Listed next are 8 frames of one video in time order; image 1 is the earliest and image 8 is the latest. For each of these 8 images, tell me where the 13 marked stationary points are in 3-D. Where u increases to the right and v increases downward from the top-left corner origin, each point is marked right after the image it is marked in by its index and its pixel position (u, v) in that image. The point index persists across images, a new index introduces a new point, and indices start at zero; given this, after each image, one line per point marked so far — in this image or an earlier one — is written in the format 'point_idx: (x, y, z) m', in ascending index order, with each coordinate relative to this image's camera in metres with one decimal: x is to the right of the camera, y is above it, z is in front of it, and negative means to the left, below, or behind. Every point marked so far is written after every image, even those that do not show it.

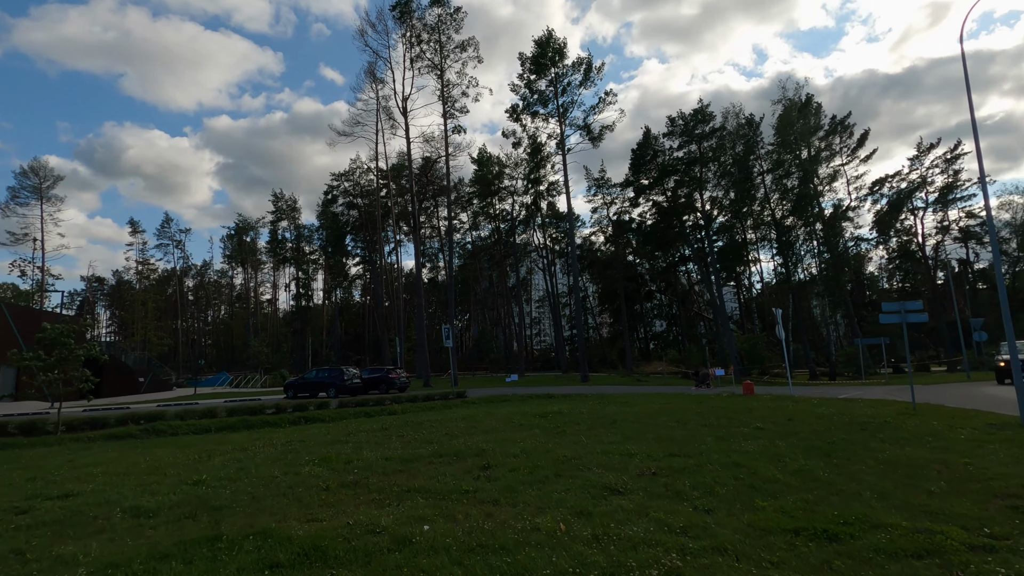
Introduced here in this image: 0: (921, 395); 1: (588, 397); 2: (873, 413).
0: (+12.4, -2.8, +20.0) m
1: (+2.0, -3.0, +17.1) m
2: (+7.4, -2.1, +13.4) m
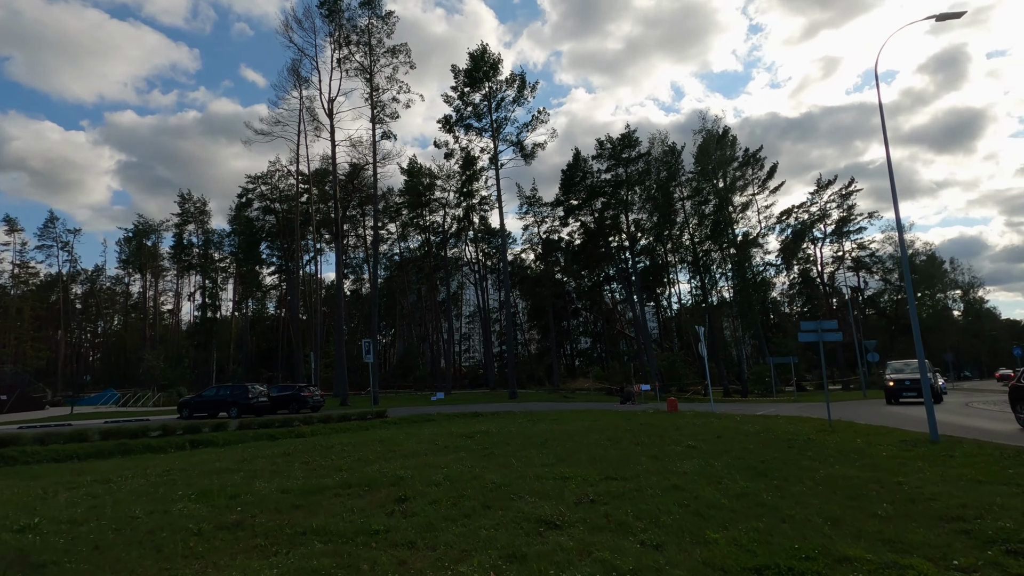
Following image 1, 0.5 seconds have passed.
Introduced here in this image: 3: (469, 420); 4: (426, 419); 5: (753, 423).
0: (+10.3, -3.9, +20.2) m
1: (+0.2, -3.4, +16.5) m
2: (+5.9, -2.9, +13.2) m
3: (-1.2, -3.5, +15.9) m
4: (-2.3, -3.7, +17.0) m
5: (+5.8, -3.1, +14.8) m
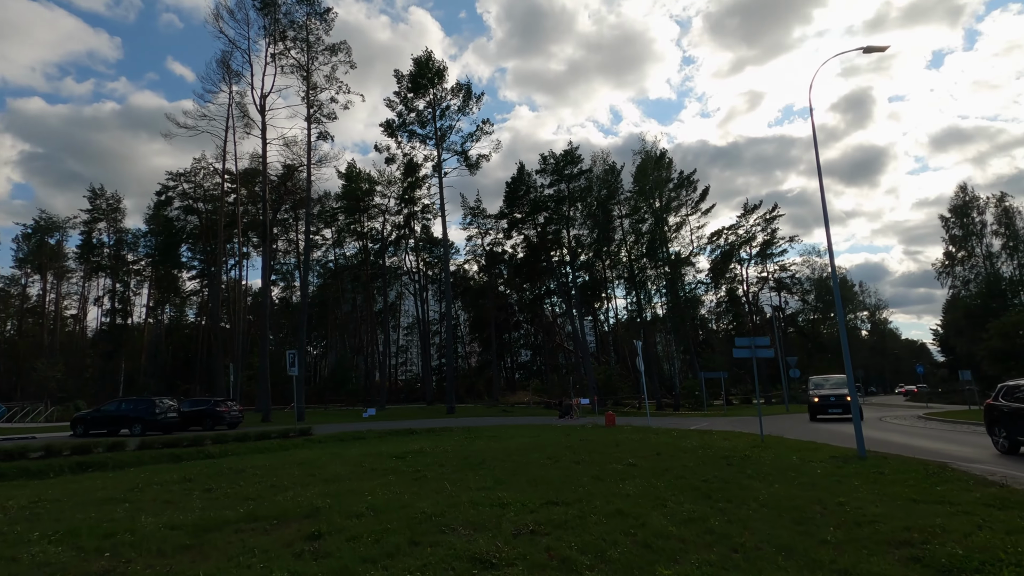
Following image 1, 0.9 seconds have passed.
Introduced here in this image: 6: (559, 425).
0: (+8.2, -4.5, +20.4) m
1: (-1.4, -3.7, +15.7) m
2: (+4.5, -3.2, +13.1) m
3: (-2.8, -3.7, +15.0) m
4: (-4.0, -3.9, +16.0) m
5: (+4.3, -3.4, +14.6) m
6: (+1.3, -3.9, +17.6) m
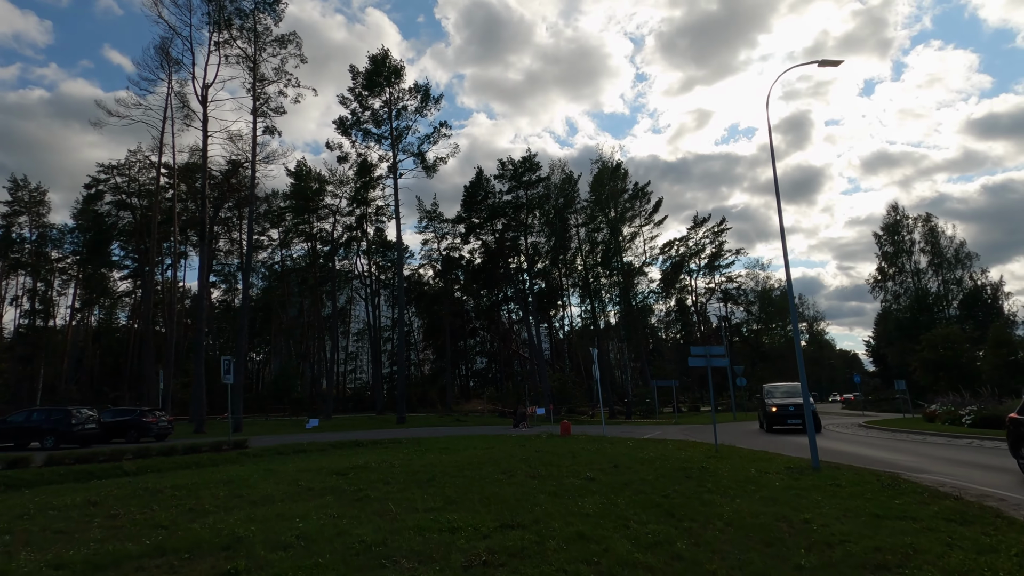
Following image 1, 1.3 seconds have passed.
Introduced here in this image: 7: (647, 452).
0: (+6.6, -4.8, +20.3) m
1: (-2.6, -3.8, +14.9) m
2: (+3.6, -3.4, +12.7) m
3: (-3.9, -3.7, +14.1) m
4: (-5.2, -3.9, +15.0) m
5: (+3.2, -3.6, +14.3) m
6: (0.0, -4.0, +17.0) m
7: (+2.6, -3.3, +11.9) m
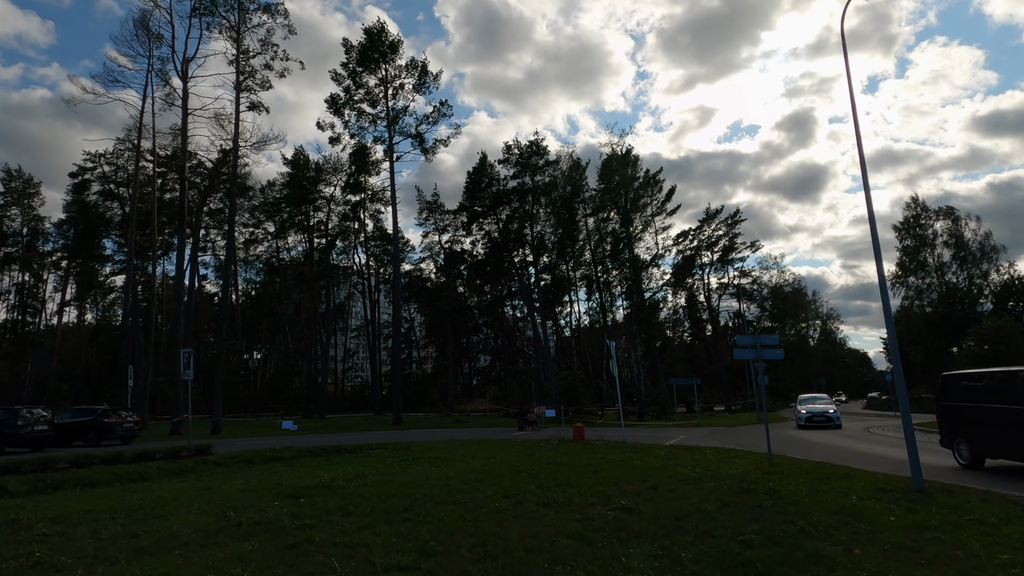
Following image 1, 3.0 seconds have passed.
0: (+6.8, -4.4, +18.0) m
1: (-2.5, -3.3, +12.6) m
2: (+3.7, -3.0, +10.4) m
3: (-3.8, -3.3, +11.9) m
4: (-5.0, -3.5, +12.8) m
5: (+3.3, -3.2, +12.0) m
6: (+0.1, -3.6, +14.7) m
7: (+2.7, -2.8, +9.6) m
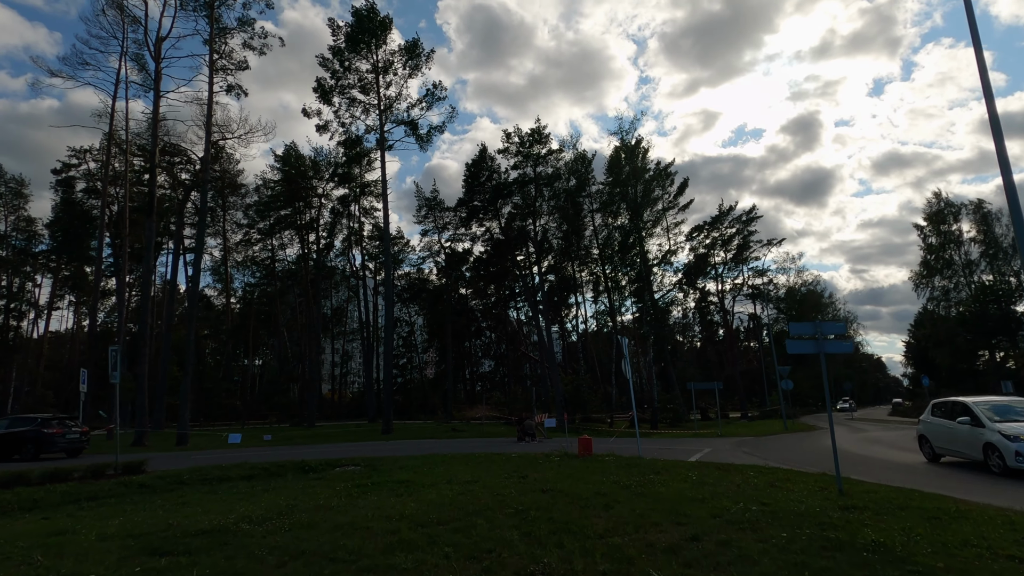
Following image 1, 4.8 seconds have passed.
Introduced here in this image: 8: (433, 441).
0: (+6.7, -4.1, +15.6) m
1: (-2.6, -3.0, +10.3) m
2: (+3.5, -2.6, +8.0) m
3: (-3.9, -3.0, +9.5) m
4: (-5.2, -3.2, +10.4) m
5: (+3.2, -2.8, +9.6) m
6: (0.0, -3.3, +12.3) m
7: (+2.6, -2.5, +7.2) m
8: (-2.3, -4.5, +18.4) m
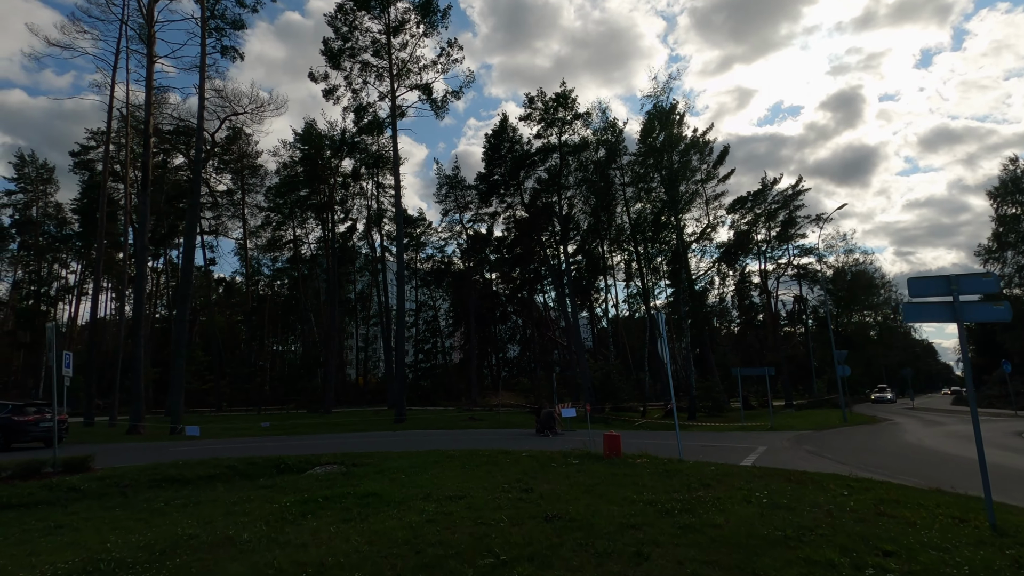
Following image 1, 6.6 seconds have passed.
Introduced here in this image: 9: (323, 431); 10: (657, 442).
0: (+7.0, -3.4, +13.1) m
1: (-2.5, -2.5, +8.2) m
2: (+3.5, -2.1, +5.7) m
3: (-3.9, -2.5, +7.5) m
4: (-5.1, -2.7, +8.5) m
5: (+3.2, -2.3, +7.2) m
6: (+0.2, -2.7, +10.1) m
7: (+2.5, -2.0, +4.9) m
8: (-1.8, -3.8, +16.4) m
9: (-5.9, -4.5, +19.6) m
10: (+3.3, -3.4, +14.0) m
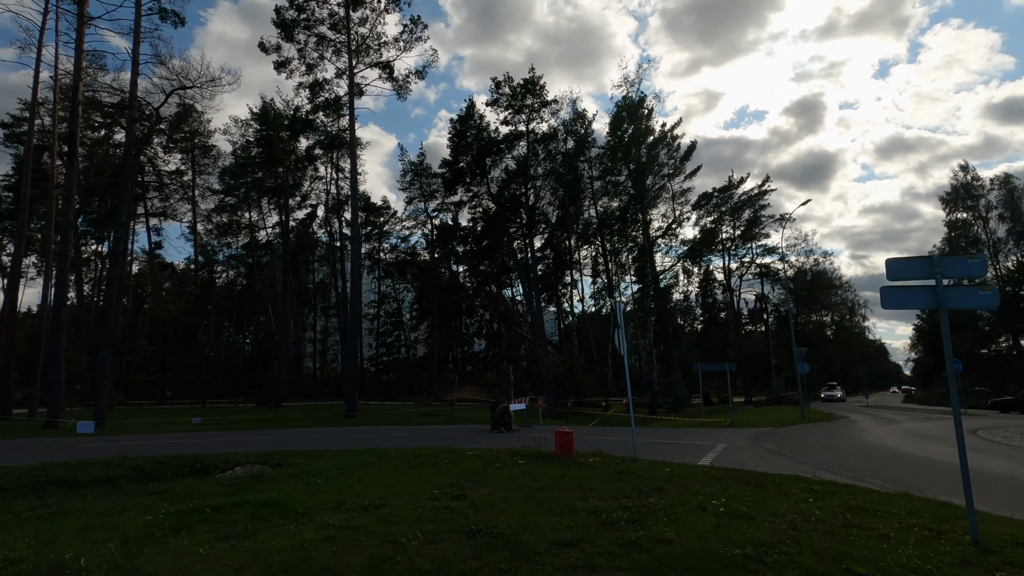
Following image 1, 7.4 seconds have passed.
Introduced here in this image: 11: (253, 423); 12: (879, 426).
0: (+6.0, -3.2, +12.5) m
1: (-3.2, -2.2, +7.1) m
2: (+2.9, -1.9, +4.9) m
3: (-4.5, -2.2, +6.4) m
4: (-5.8, -2.3, +7.3) m
5: (+2.6, -2.1, +6.5) m
6: (-0.6, -2.4, +9.2) m
7: (+2.0, -1.8, +4.1) m
8: (-3.0, -3.5, +15.3) m
9: (-7.3, -4.0, +18.3) m
10: (+2.2, -3.2, +13.3) m
11: (-8.1, -4.2, +19.3) m
12: (+11.1, -4.2, +18.8) m
